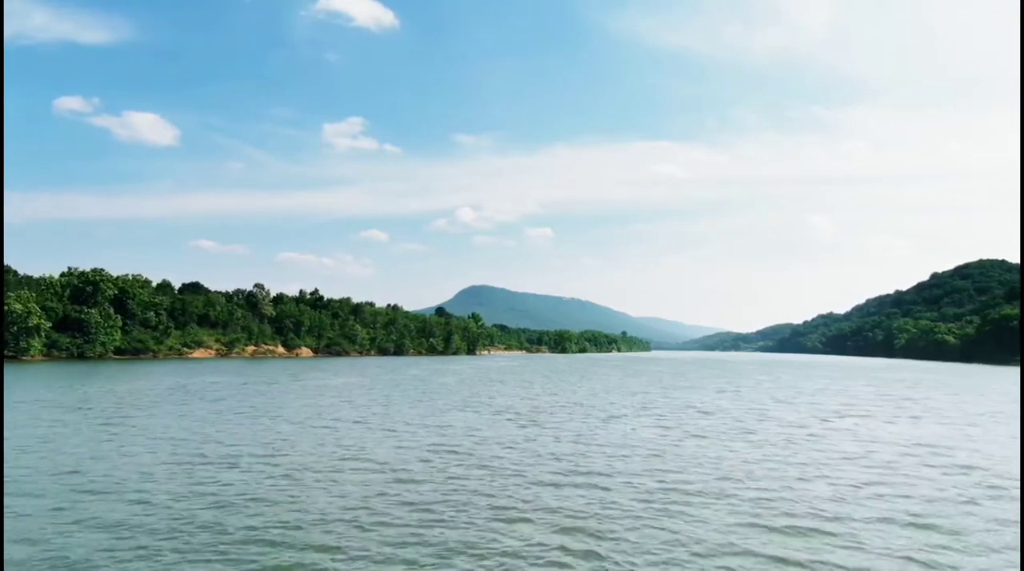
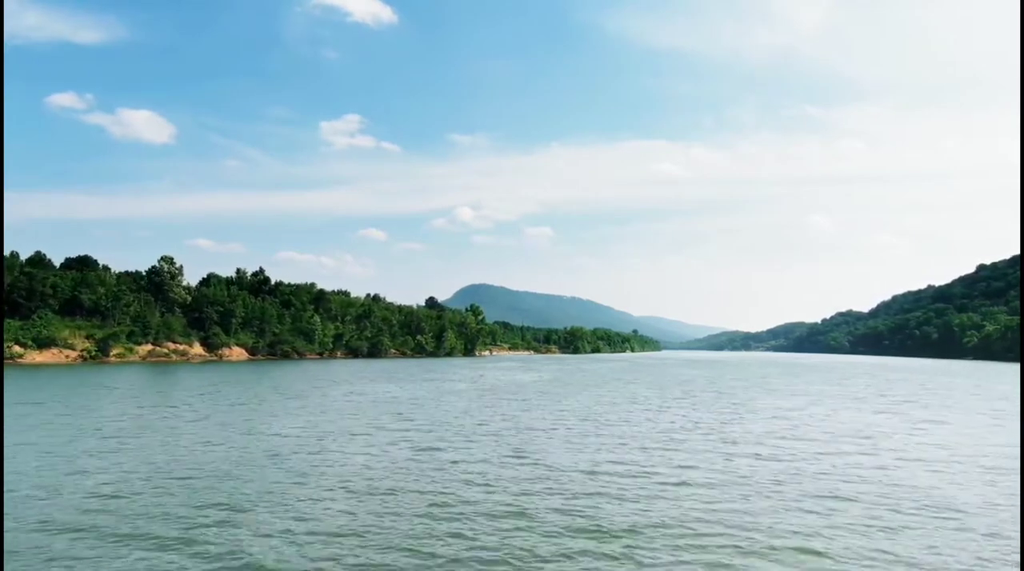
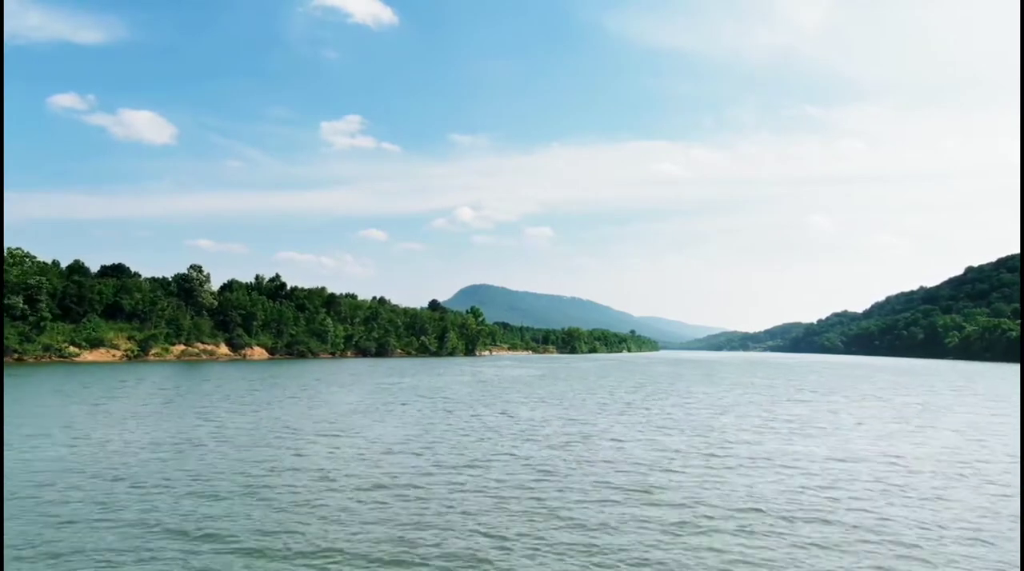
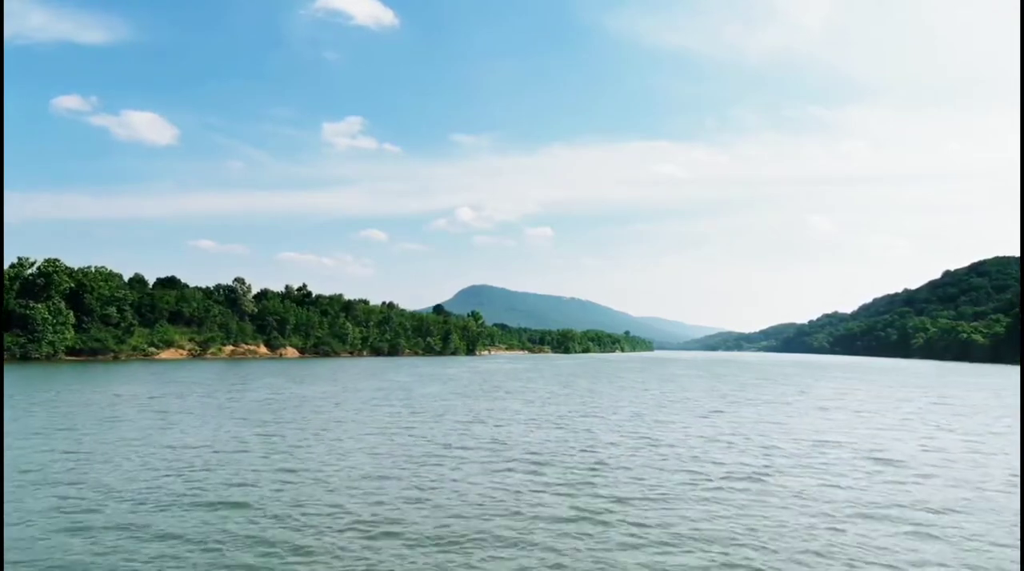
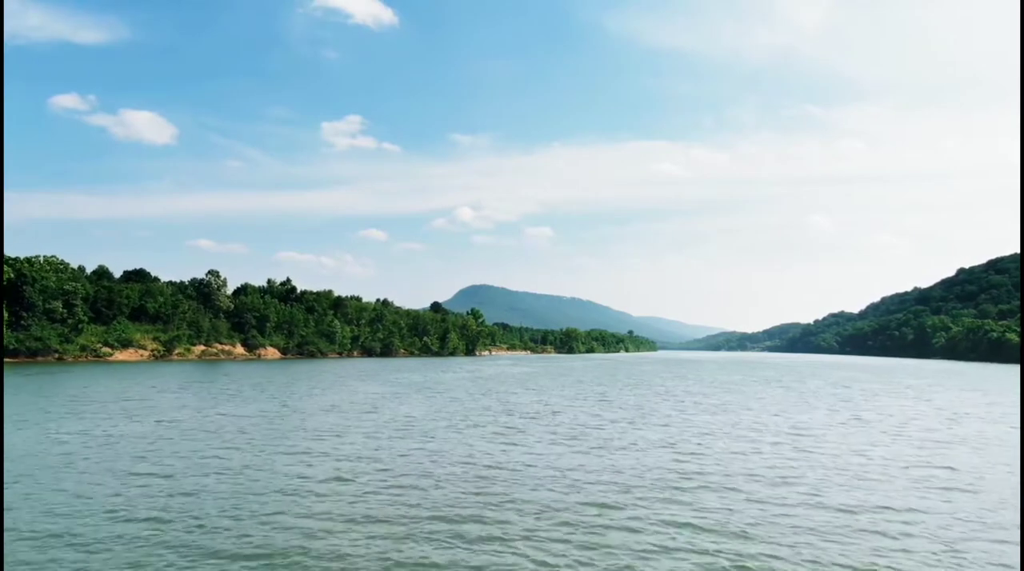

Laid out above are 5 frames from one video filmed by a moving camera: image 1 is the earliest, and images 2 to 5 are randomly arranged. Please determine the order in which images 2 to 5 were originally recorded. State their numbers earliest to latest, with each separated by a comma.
4, 5, 3, 2
